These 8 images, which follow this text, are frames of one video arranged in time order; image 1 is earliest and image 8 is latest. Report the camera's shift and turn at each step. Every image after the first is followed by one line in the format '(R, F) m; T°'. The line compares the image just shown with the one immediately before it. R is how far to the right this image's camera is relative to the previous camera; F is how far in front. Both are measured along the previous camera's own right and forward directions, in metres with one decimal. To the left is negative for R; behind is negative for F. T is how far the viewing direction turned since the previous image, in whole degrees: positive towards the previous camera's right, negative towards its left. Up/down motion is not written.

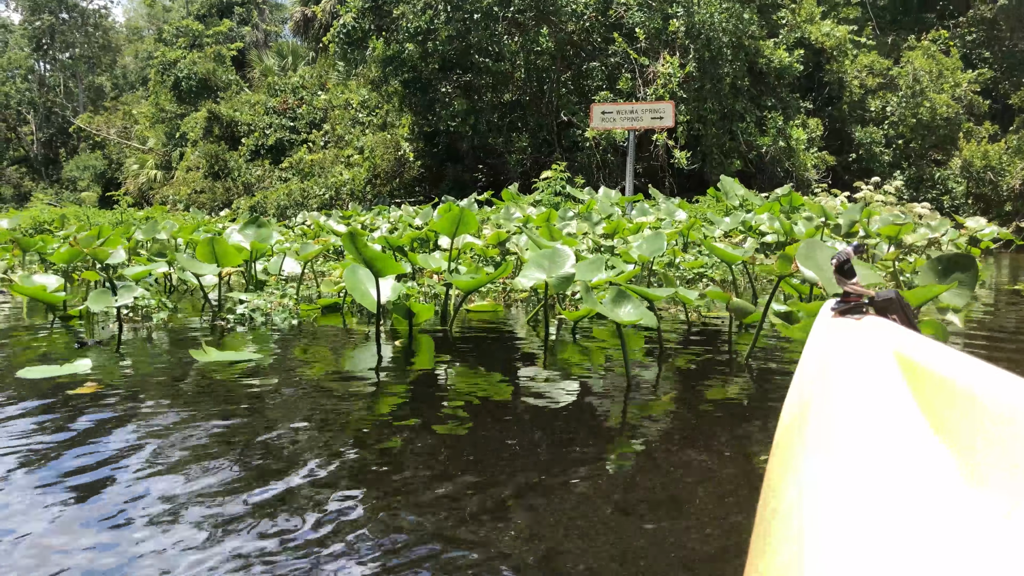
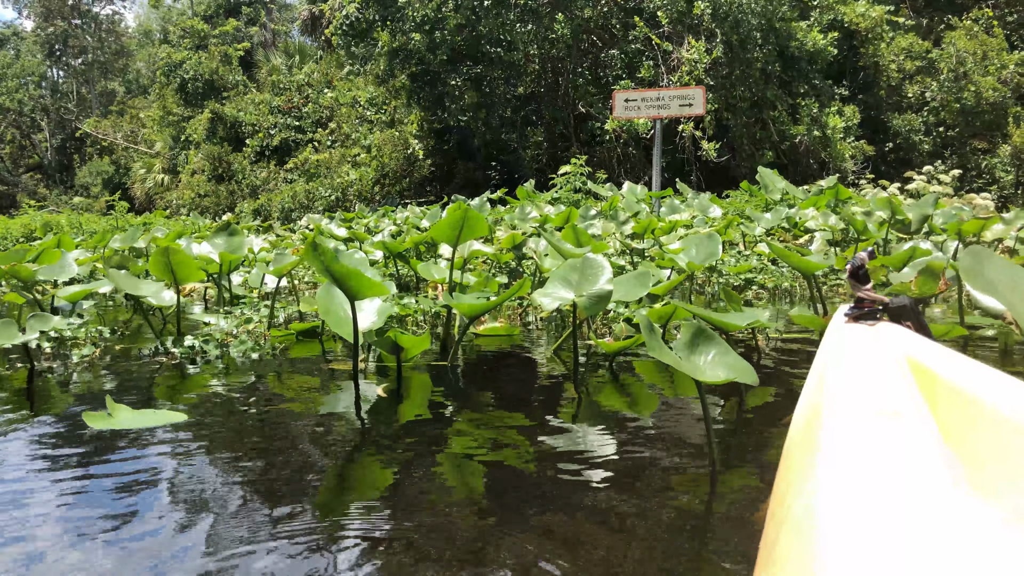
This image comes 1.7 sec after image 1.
(0.0, +0.6) m; -1°
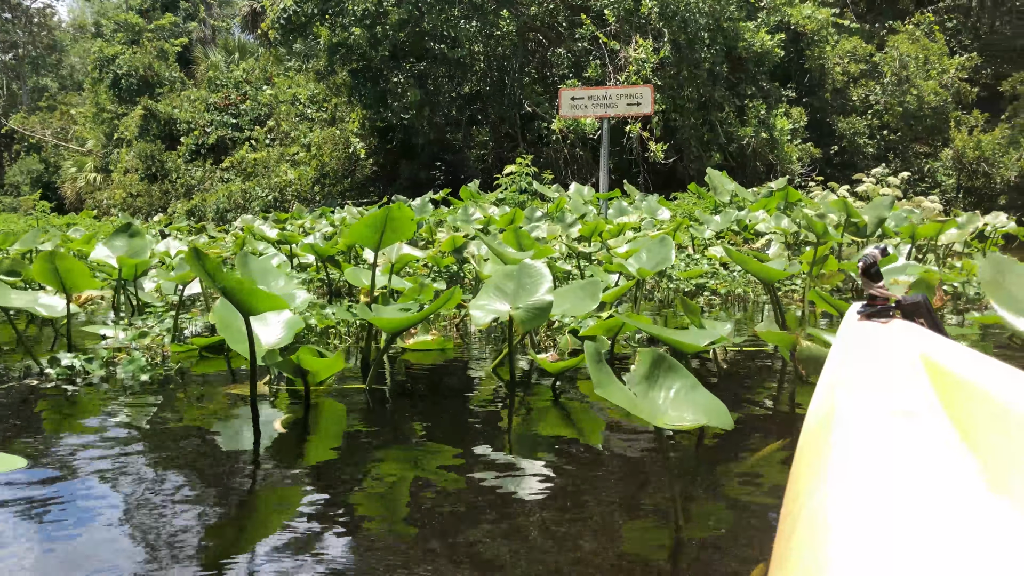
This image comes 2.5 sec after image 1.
(0.0, +0.3) m; +3°
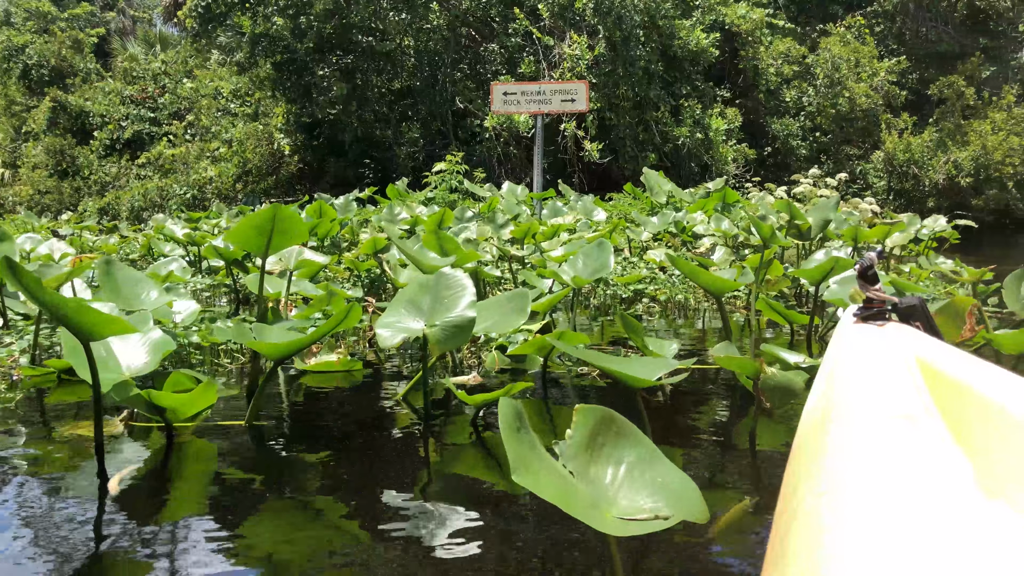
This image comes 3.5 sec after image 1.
(0.0, +0.3) m; +4°
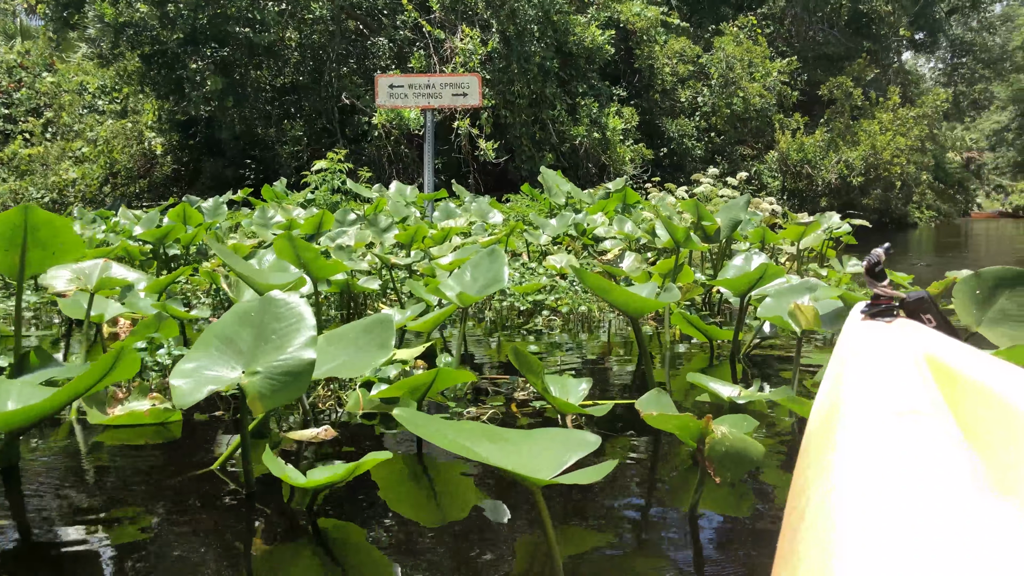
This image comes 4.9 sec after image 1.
(+0.1, +0.4) m; +7°
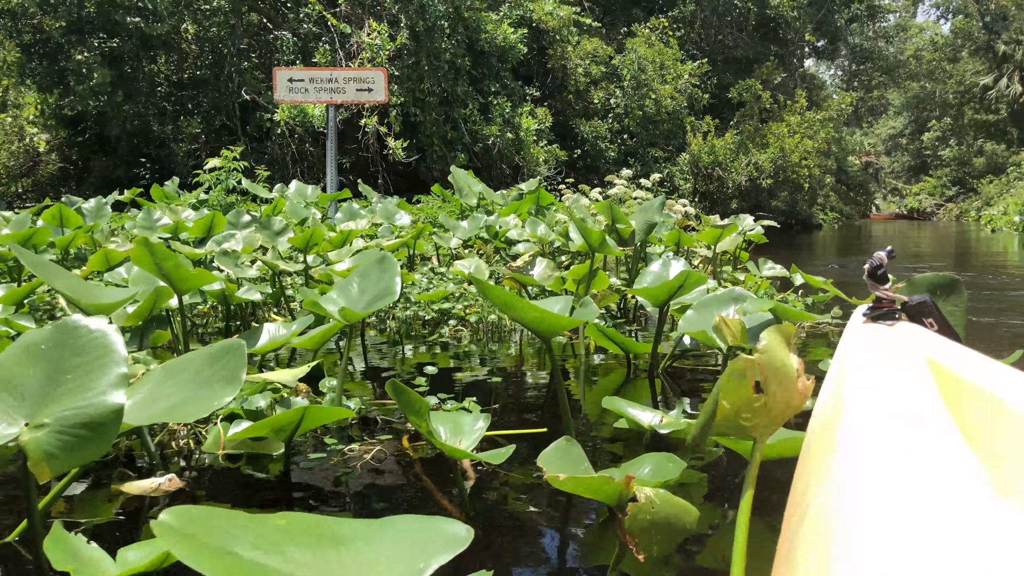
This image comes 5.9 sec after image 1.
(0.0, +0.2) m; +6°
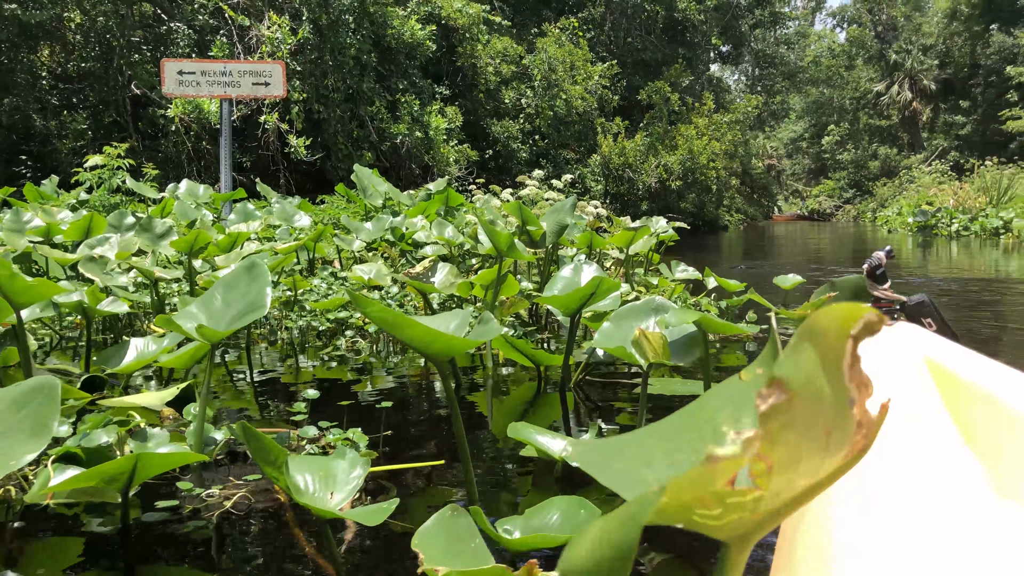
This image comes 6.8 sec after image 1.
(0.0, +0.2) m; +6°
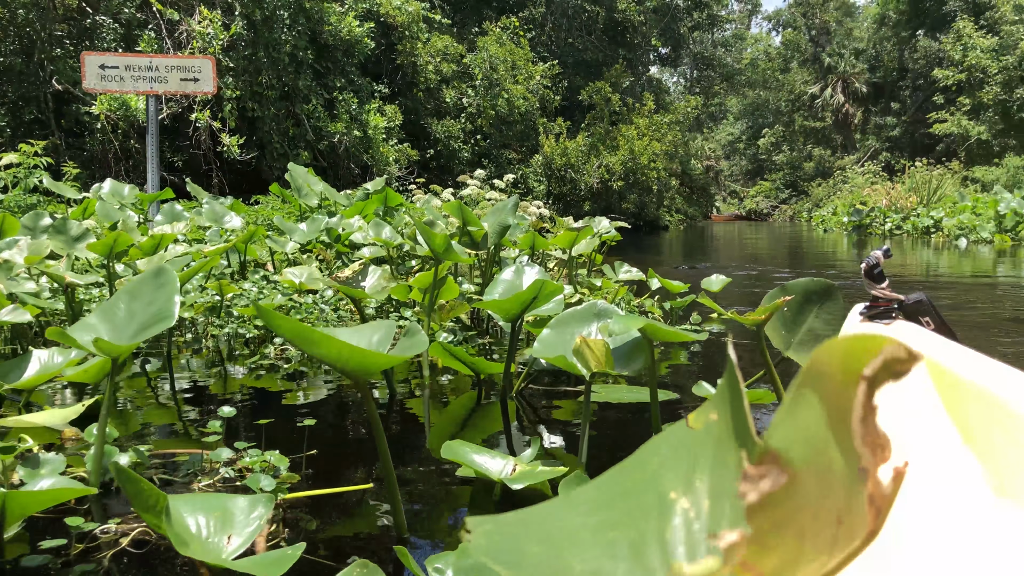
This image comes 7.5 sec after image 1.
(0.0, +0.1) m; +4°
